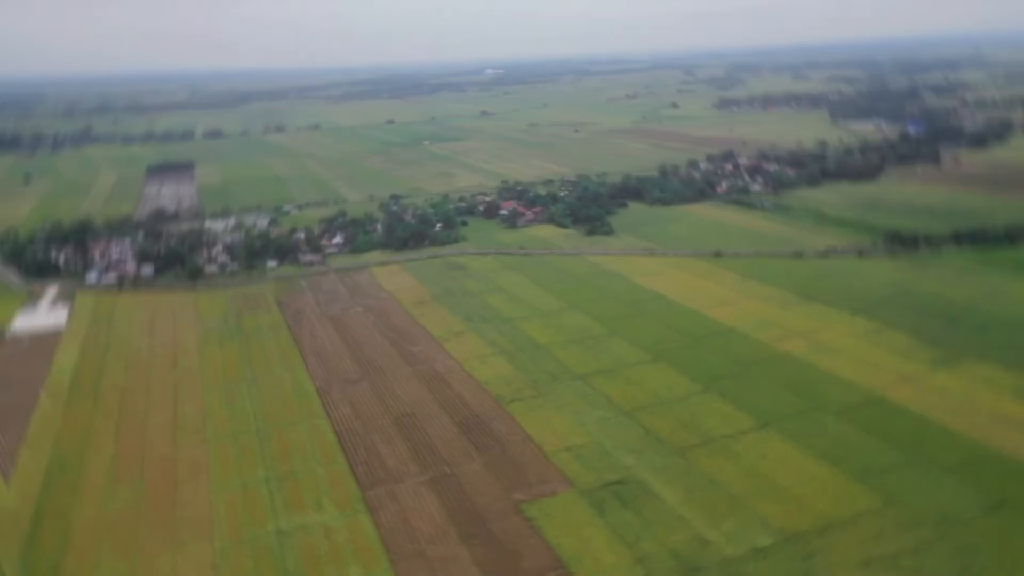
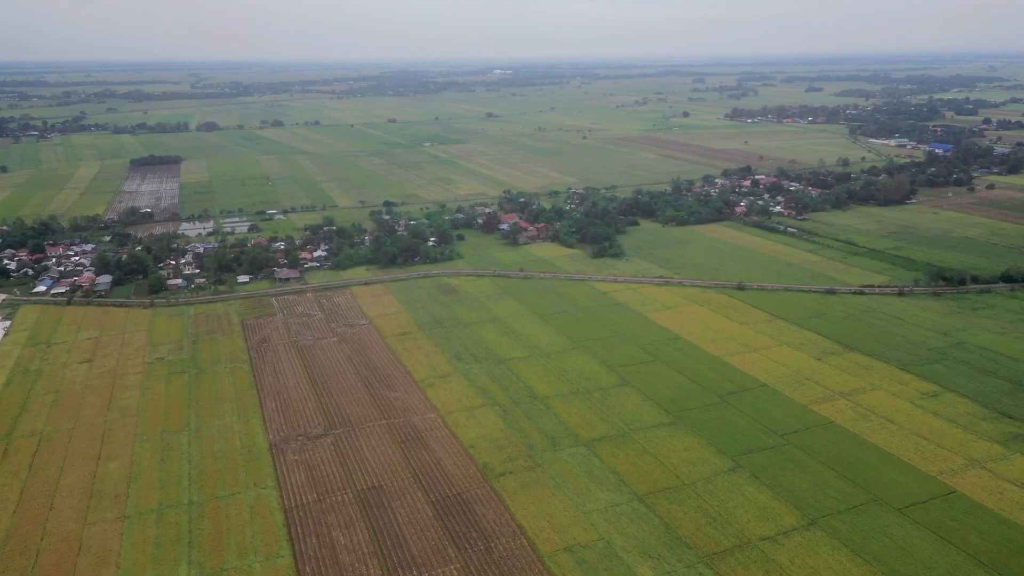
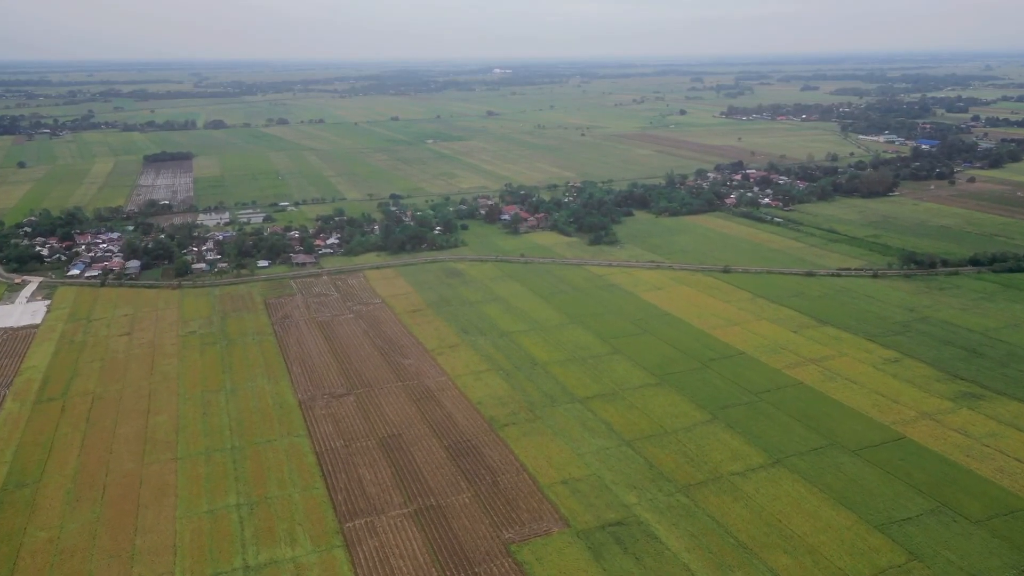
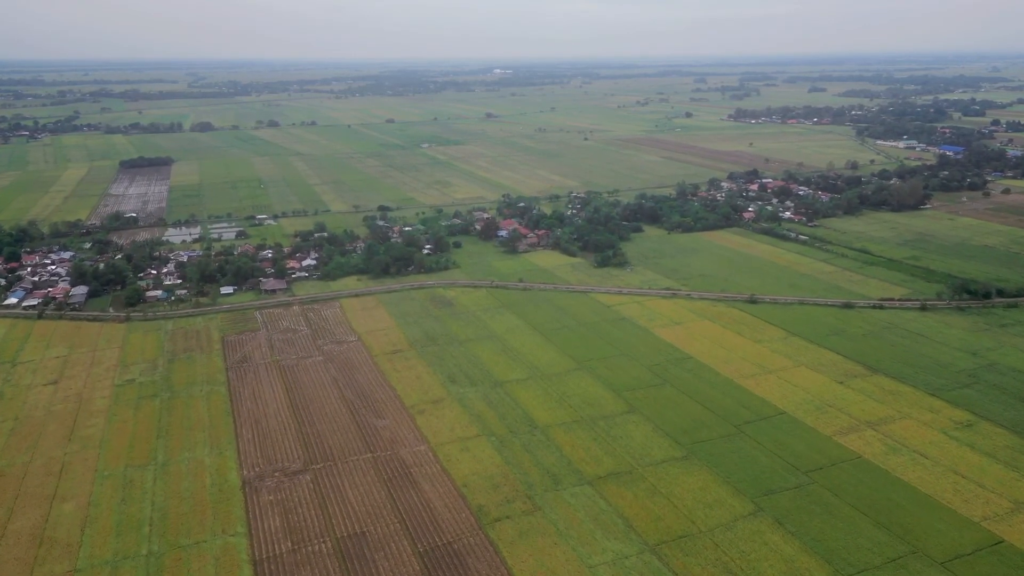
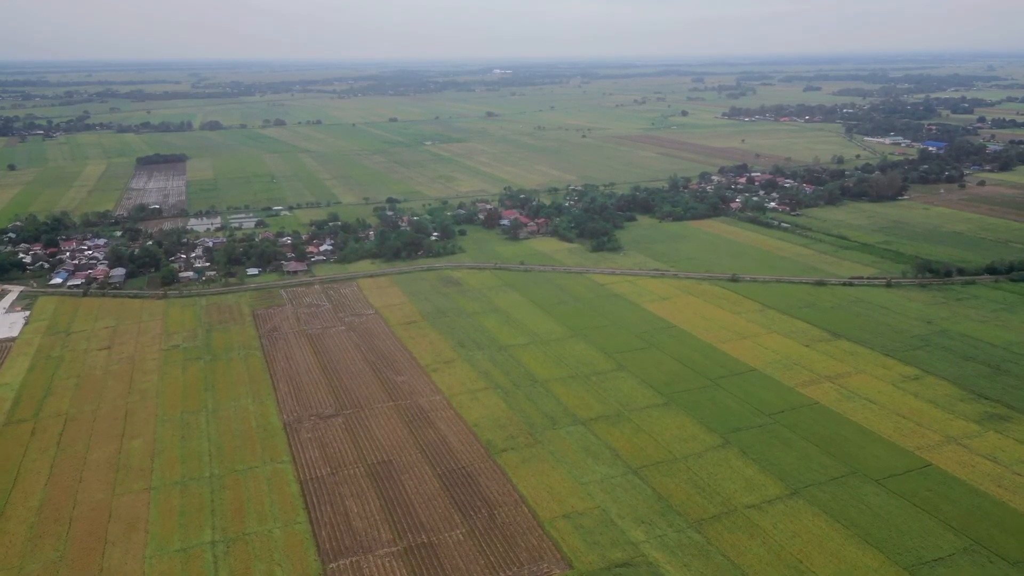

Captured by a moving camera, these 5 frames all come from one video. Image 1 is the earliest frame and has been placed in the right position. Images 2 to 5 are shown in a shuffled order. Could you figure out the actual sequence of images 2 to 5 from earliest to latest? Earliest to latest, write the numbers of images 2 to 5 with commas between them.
3, 5, 2, 4
